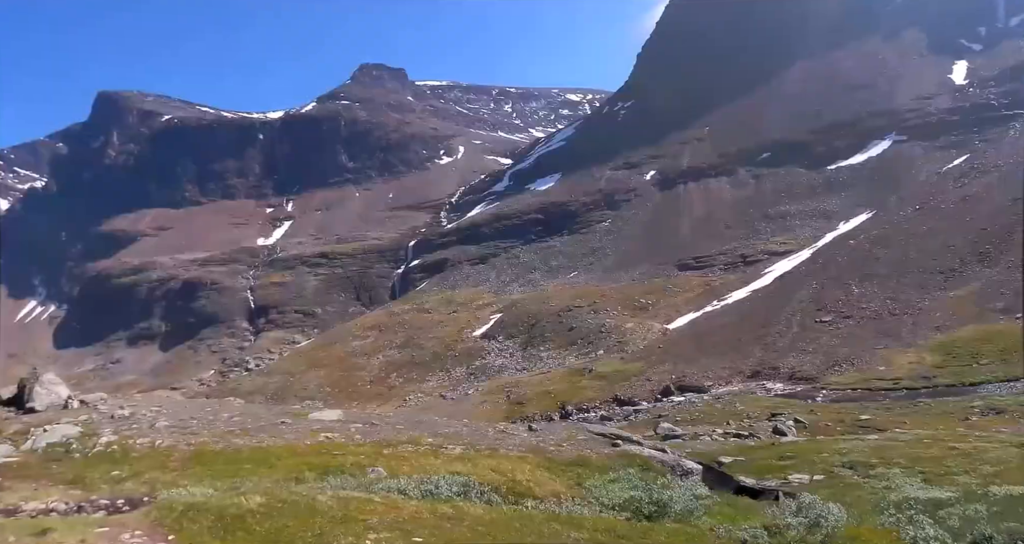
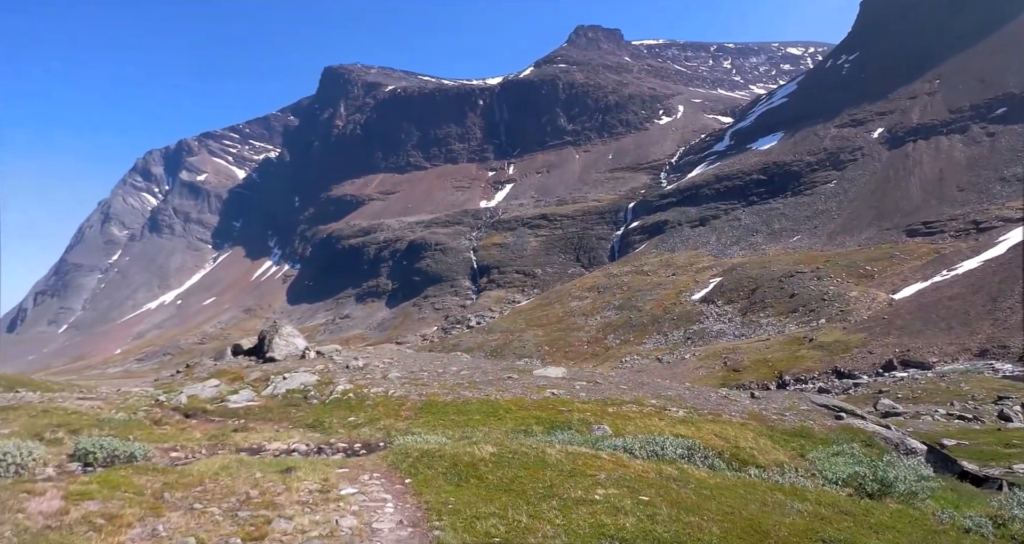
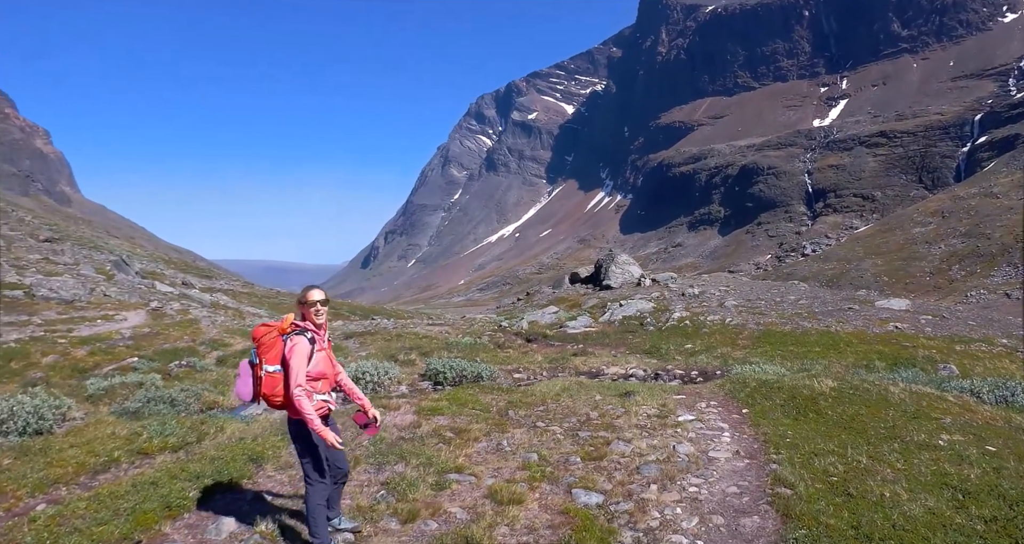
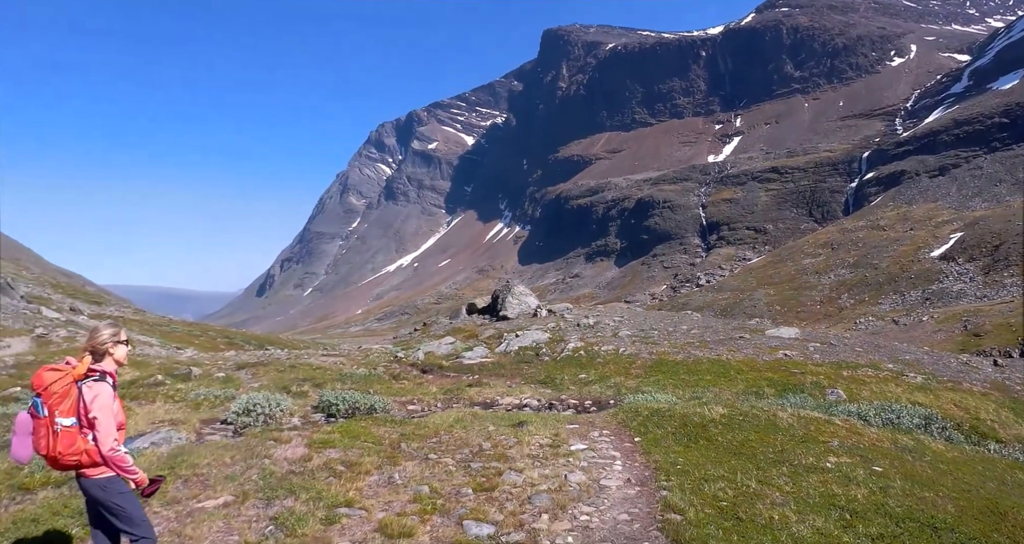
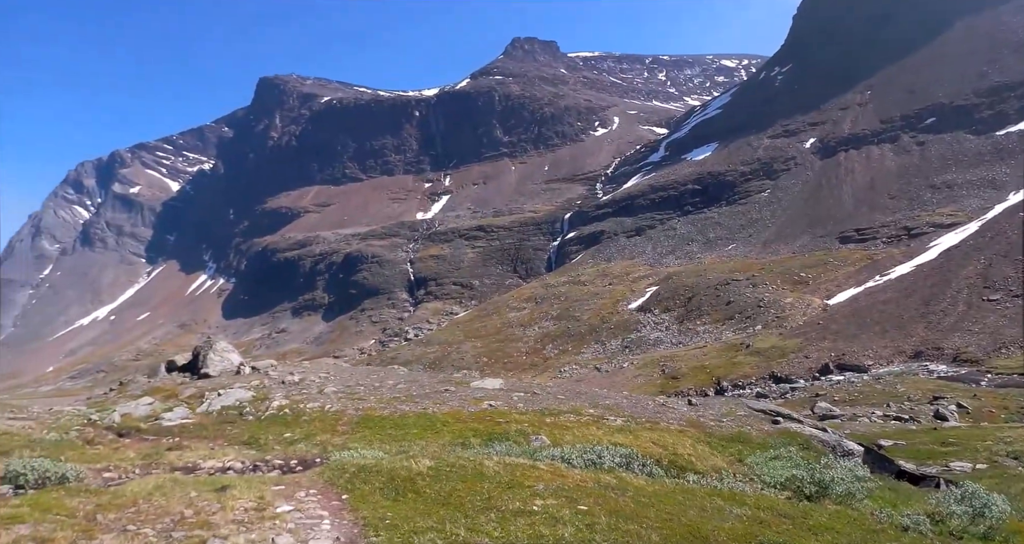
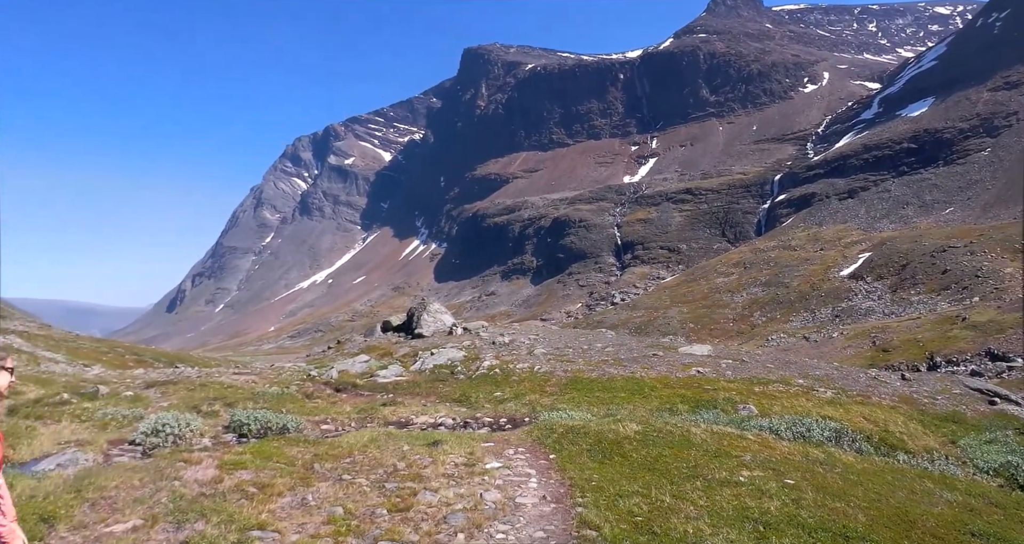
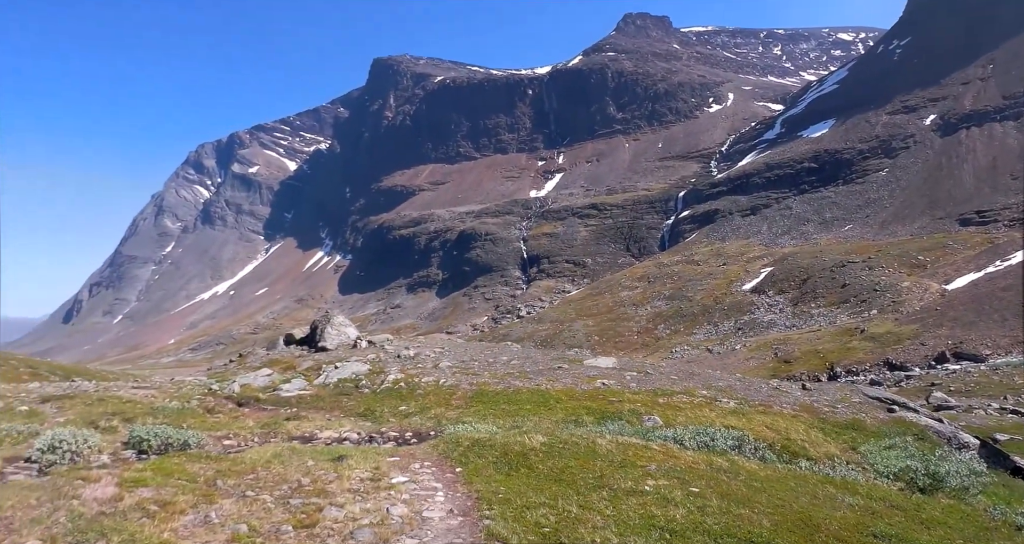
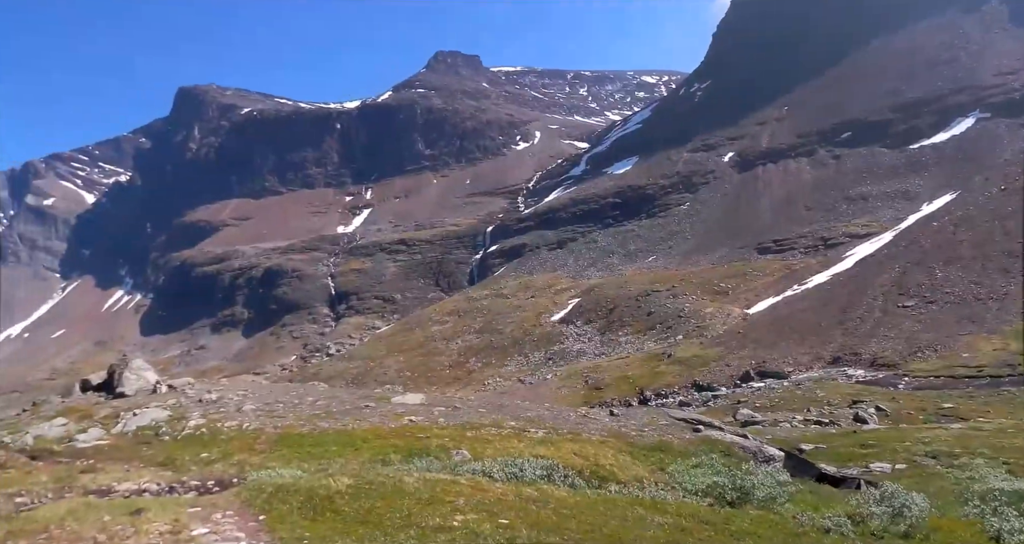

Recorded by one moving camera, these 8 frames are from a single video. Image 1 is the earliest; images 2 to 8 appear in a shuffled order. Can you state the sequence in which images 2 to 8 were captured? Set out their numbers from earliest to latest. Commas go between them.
8, 5, 2, 7, 6, 4, 3
